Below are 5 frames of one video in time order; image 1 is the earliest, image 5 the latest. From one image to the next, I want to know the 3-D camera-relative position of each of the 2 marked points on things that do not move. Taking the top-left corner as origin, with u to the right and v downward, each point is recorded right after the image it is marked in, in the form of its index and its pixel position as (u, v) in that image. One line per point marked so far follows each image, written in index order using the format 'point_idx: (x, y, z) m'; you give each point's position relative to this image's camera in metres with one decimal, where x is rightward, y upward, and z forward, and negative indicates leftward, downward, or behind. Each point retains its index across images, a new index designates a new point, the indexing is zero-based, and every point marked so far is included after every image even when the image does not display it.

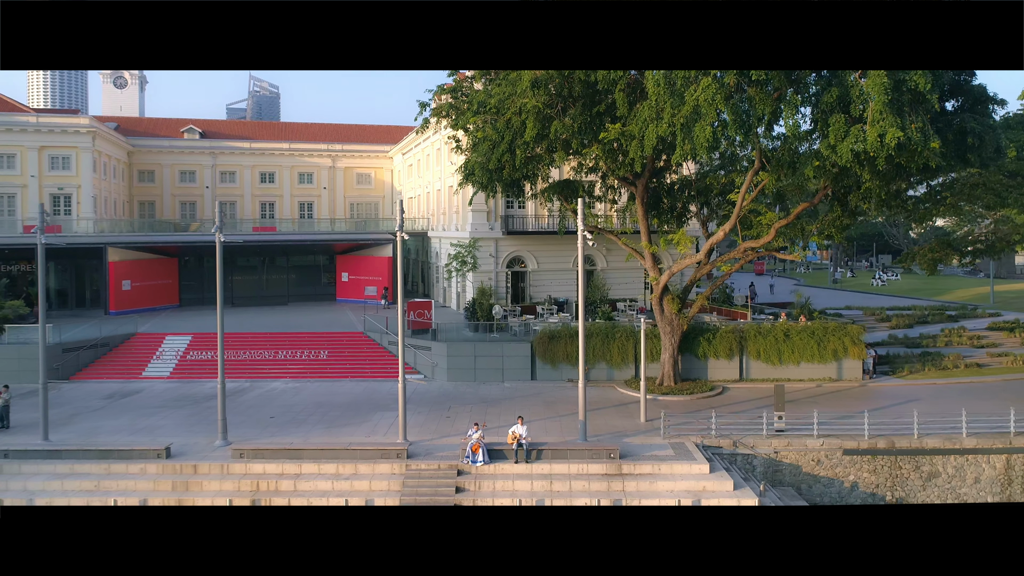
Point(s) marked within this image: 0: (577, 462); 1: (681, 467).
0: (+0.7, -2.0, +14.4) m
1: (+1.9, -2.0, +14.3) m
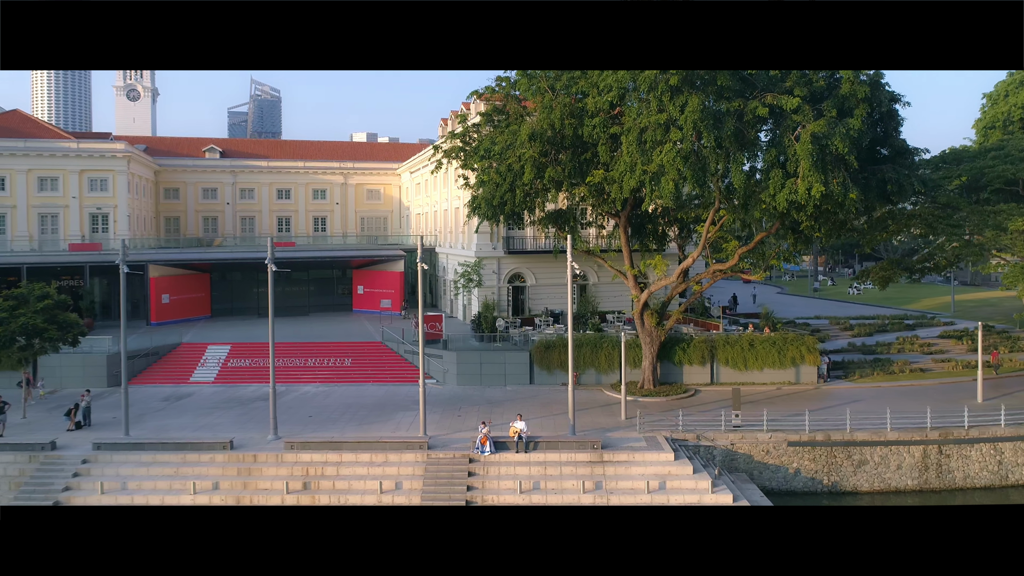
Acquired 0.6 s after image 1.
0: (+0.8, -2.3, +17.7) m
1: (+1.9, -2.3, +17.6) m
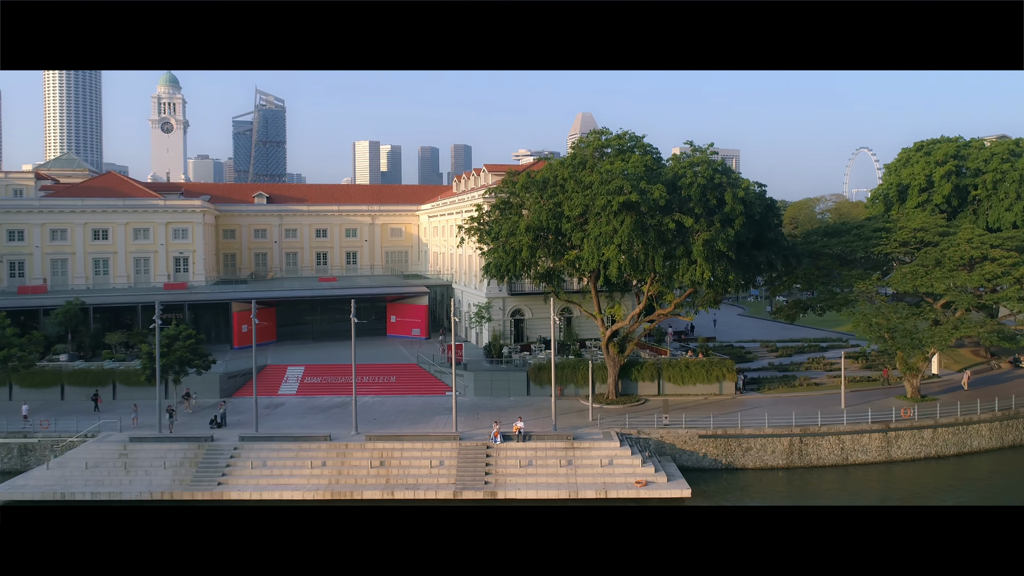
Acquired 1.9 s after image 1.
0: (+0.8, -3.3, +27.0) m
1: (+2.0, -3.3, +27.0) m
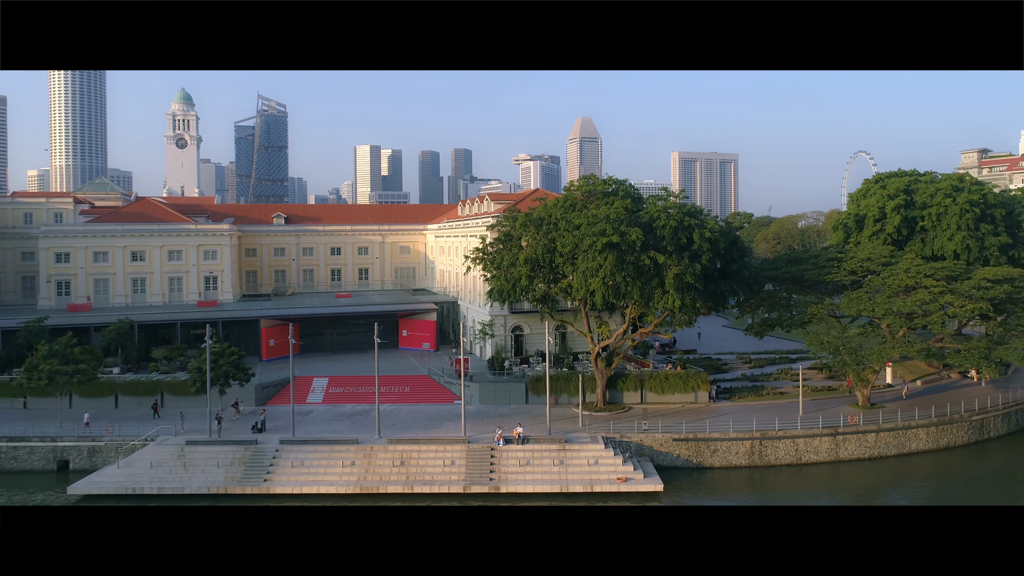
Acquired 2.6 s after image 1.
0: (+0.8, -3.9, +31.7) m
1: (+2.0, -3.9, +31.6) m
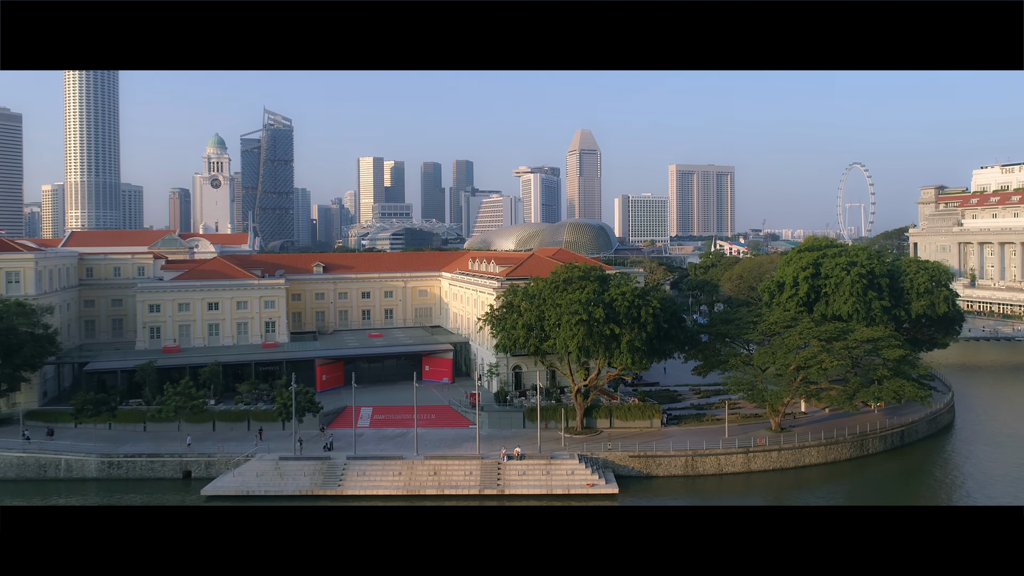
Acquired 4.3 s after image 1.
0: (+0.9, -6.0, +44.4) m
1: (+2.0, -6.0, +44.3) m
